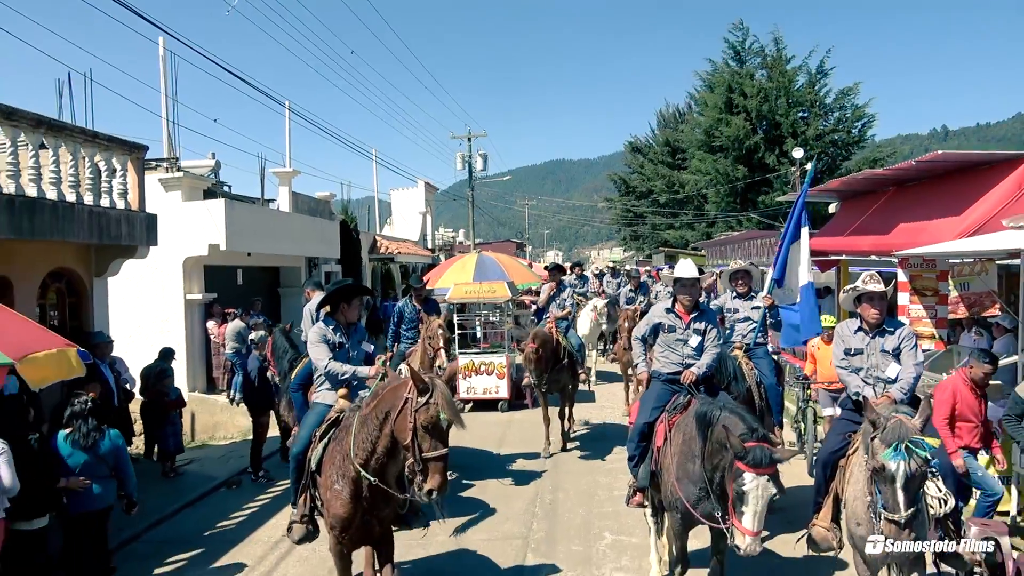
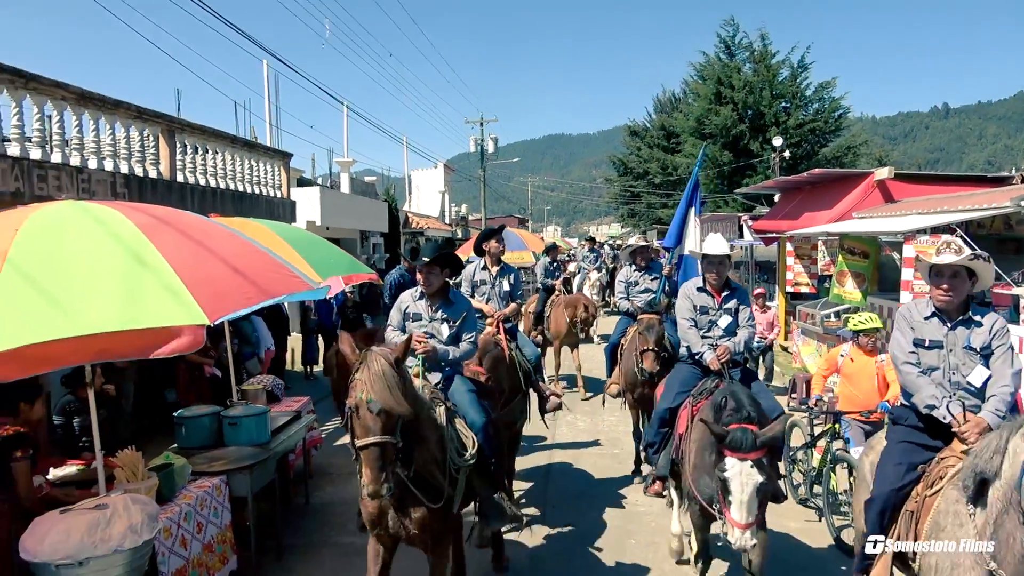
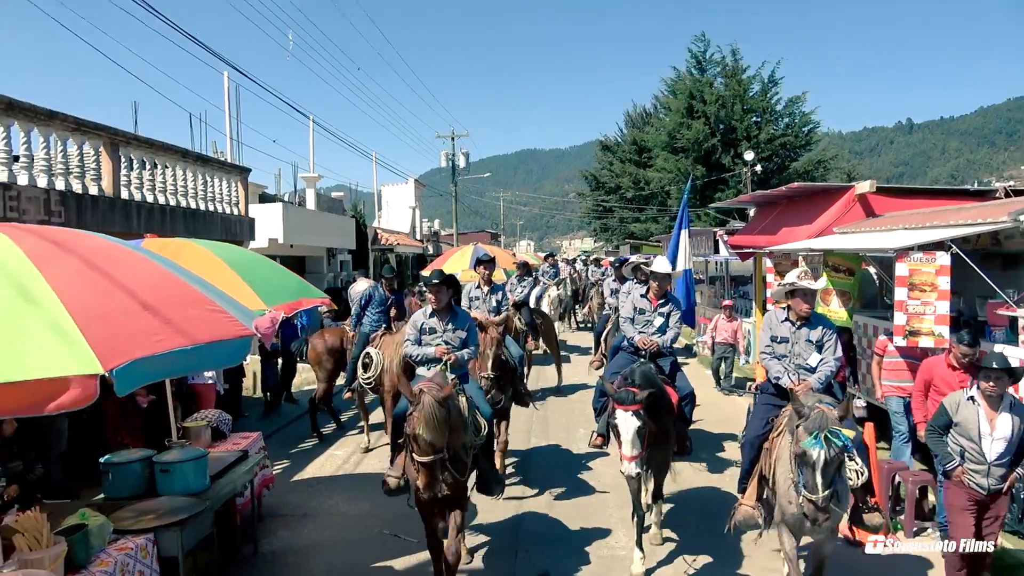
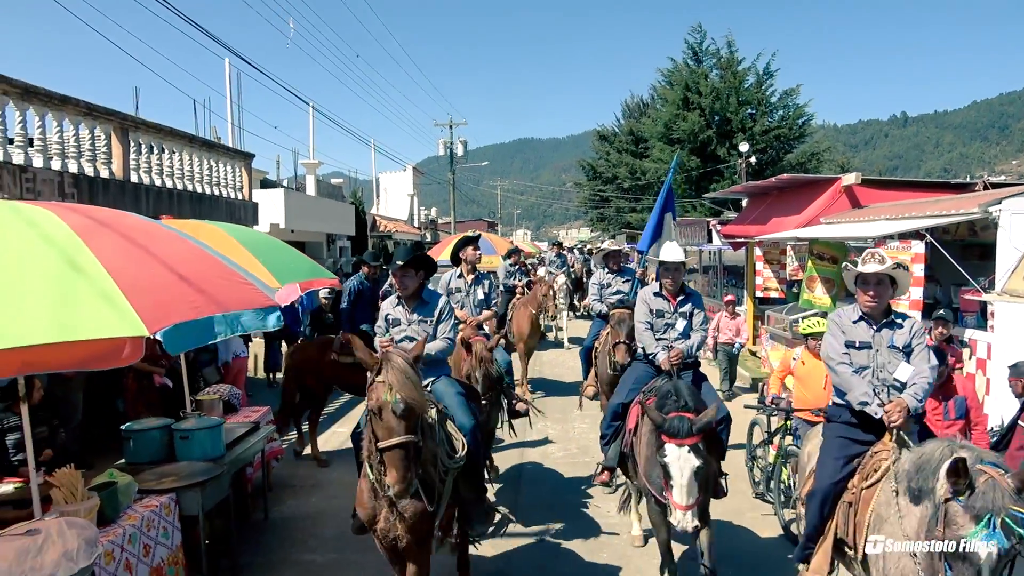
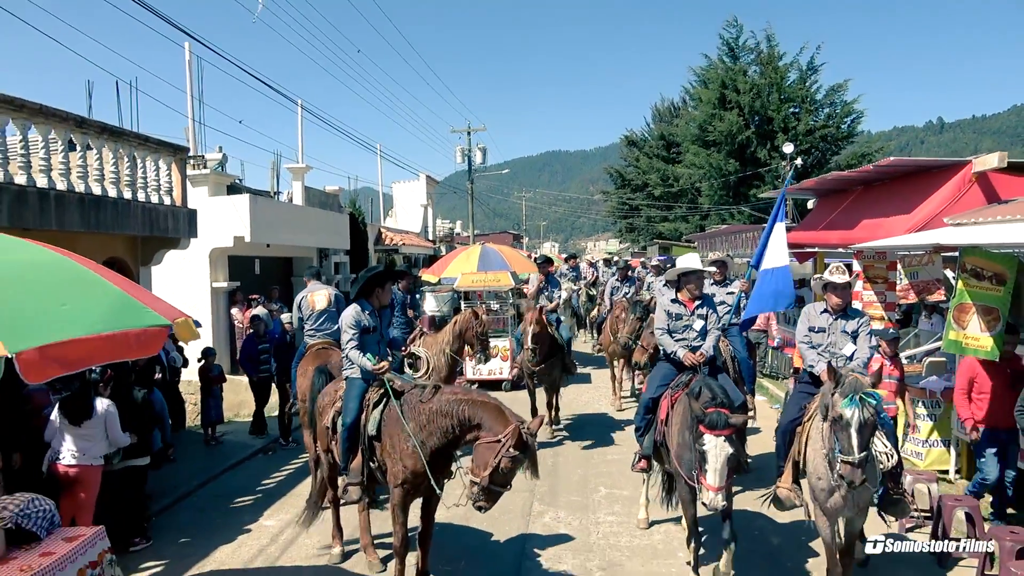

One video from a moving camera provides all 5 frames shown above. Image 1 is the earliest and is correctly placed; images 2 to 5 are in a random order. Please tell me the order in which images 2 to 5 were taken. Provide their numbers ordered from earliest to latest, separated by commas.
5, 3, 4, 2
